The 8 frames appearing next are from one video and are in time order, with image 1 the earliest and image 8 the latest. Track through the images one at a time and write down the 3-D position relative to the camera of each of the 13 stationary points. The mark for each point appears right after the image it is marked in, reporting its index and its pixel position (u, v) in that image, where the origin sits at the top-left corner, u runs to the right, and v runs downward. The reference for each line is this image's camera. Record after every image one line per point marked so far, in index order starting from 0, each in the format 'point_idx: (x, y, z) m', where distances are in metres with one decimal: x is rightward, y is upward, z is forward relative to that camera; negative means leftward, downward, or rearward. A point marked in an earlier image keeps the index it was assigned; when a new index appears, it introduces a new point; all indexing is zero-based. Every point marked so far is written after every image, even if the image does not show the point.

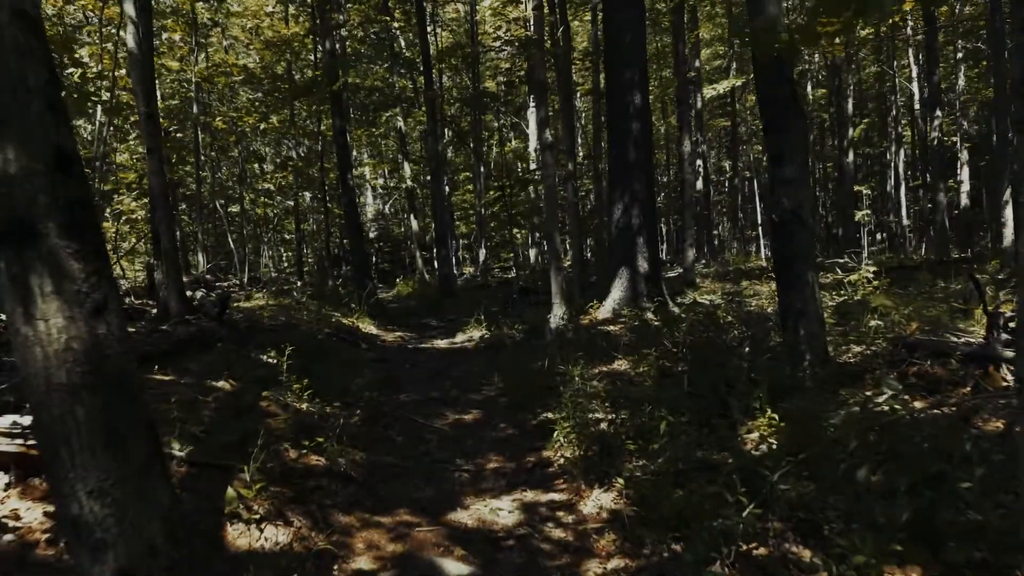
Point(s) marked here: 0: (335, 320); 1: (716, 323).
0: (-2.6, -0.5, +11.9) m
1: (+2.3, -0.4, +9.2) m
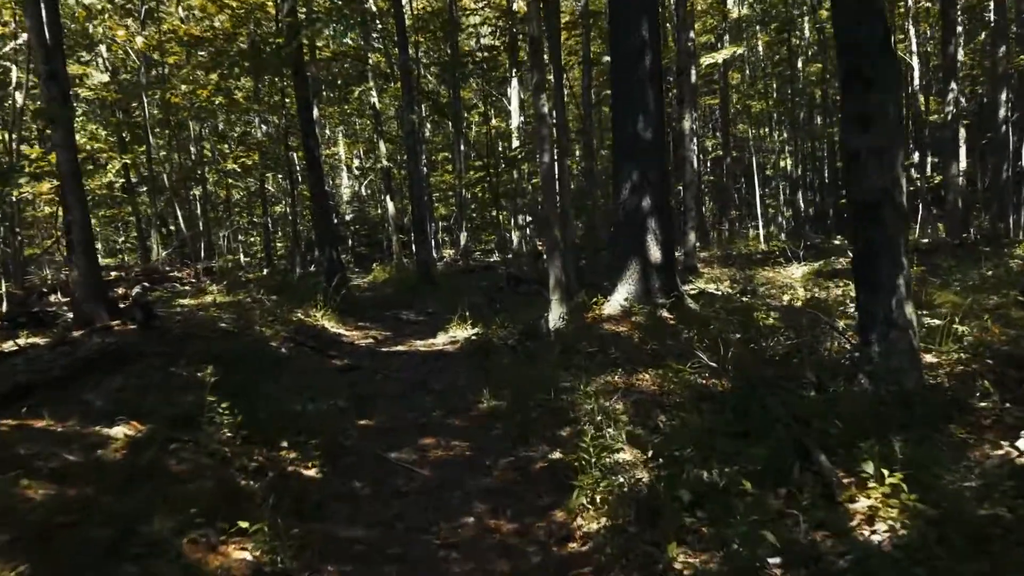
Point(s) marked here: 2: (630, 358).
0: (-2.8, -0.4, +10.3) m
1: (+2.3, -0.4, +7.6) m
2: (+1.1, -0.7, +7.5) m
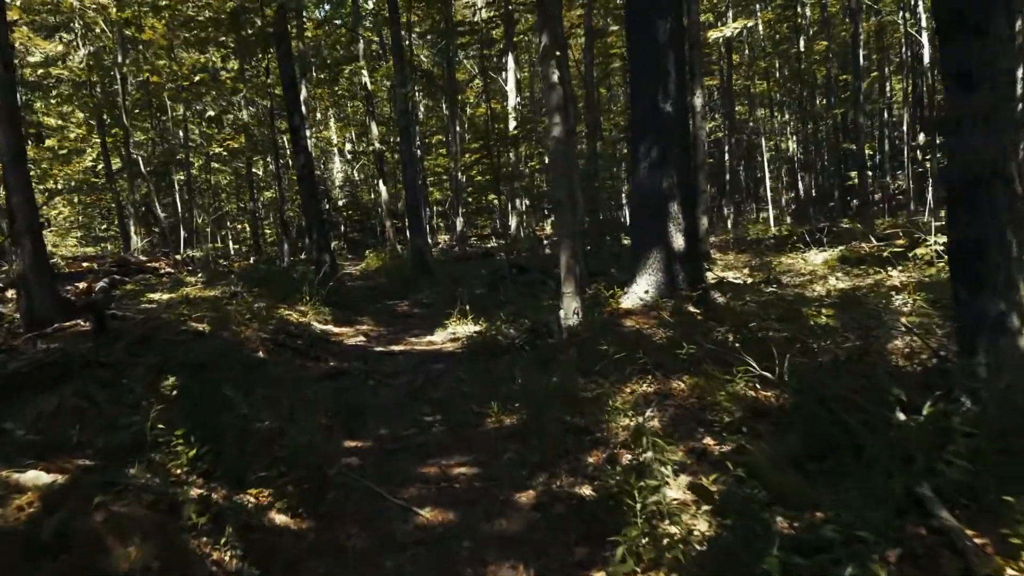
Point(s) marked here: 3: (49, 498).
0: (-2.7, -0.3, +9.2) m
1: (+2.4, -0.3, +6.6) m
2: (+1.2, -0.6, +6.5) m
3: (-2.1, -0.9, +3.5) m
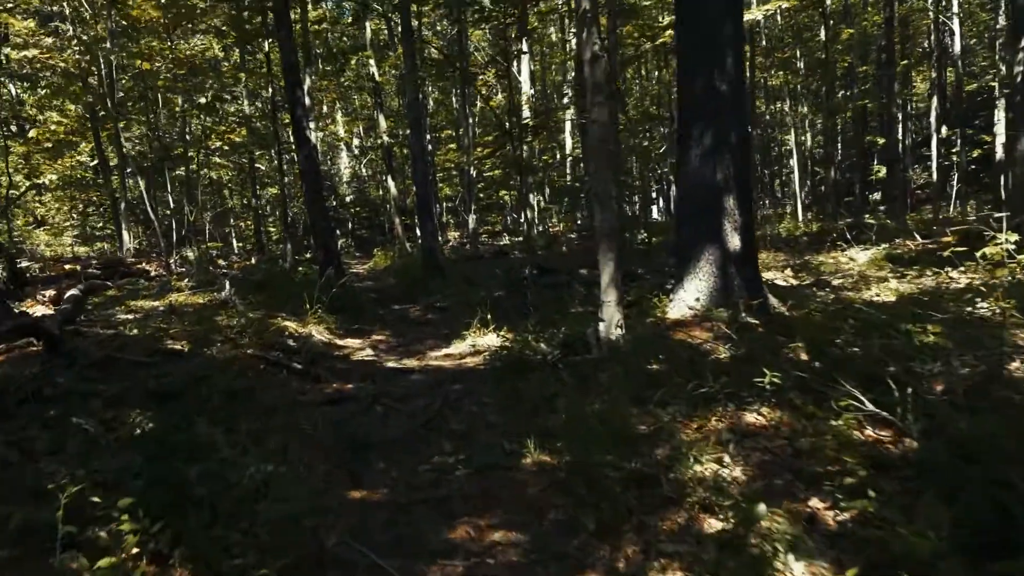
0: (-2.4, -0.4, +8.1) m
1: (+2.6, -0.4, +5.4) m
2: (+1.5, -0.7, +5.4) m
3: (-1.8, -1.0, +2.4) m
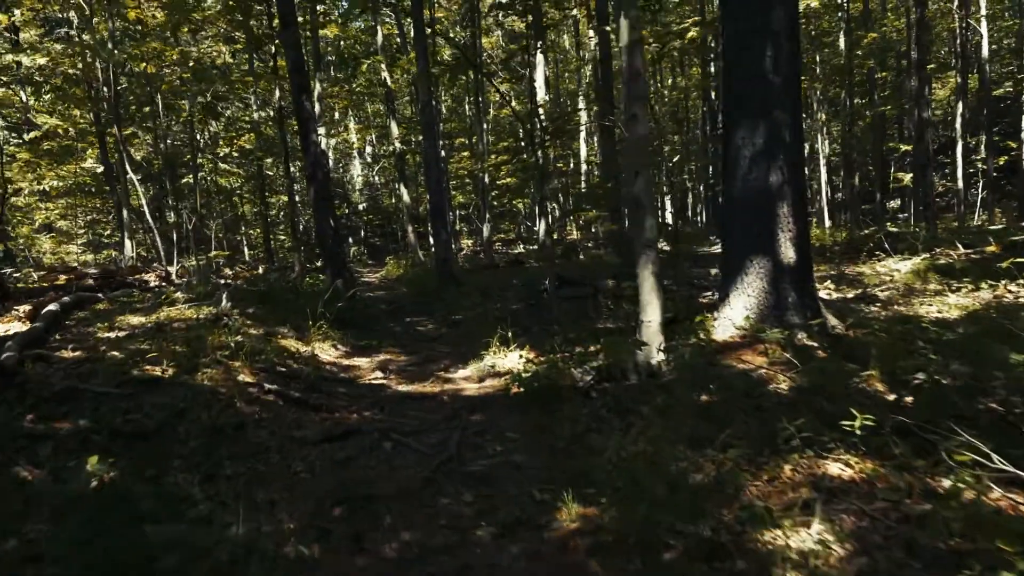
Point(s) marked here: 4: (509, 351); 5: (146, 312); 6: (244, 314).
0: (-2.2, -0.5, +7.3) m
1: (+2.8, -0.5, +4.6) m
2: (+1.7, -0.8, +4.5) m
3: (-1.7, -1.1, +1.6) m
4: (0.0, -0.6, +8.1) m
5: (-3.9, -0.3, +8.6) m
6: (-2.9, -0.3, +8.7) m
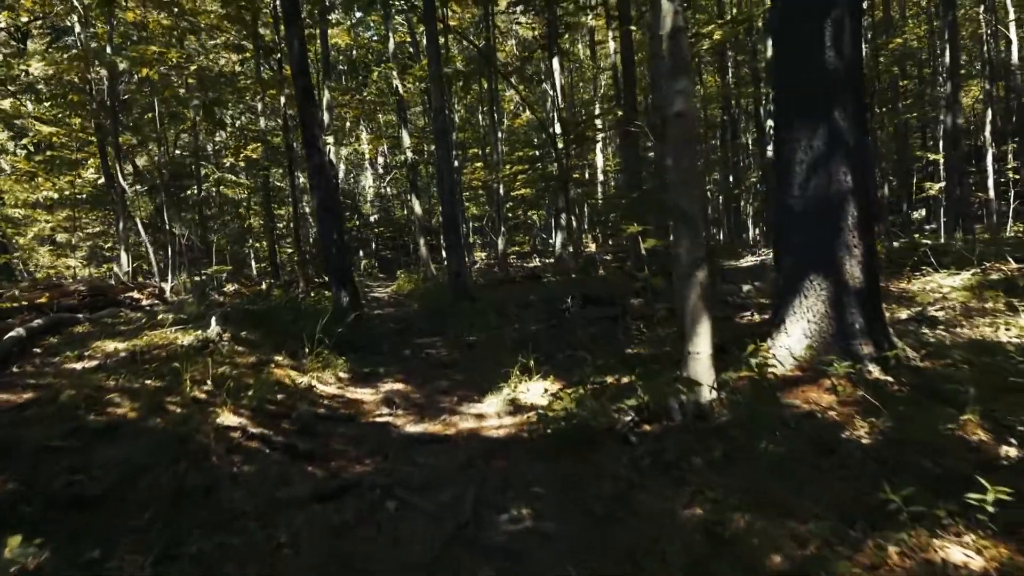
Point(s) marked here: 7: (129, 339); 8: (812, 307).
0: (-2.0, -0.7, +6.5) m
1: (+3.0, -0.7, +3.6) m
2: (+1.8, -1.0, +3.6) m
3: (-1.6, -1.2, +0.7) m
4: (+0.2, -0.8, +7.2) m
5: (-3.7, -0.5, +7.8) m
6: (-2.7, -0.5, +7.8) m
7: (-3.6, -0.5, +7.6) m
8: (+2.3, -0.2, +6.1) m
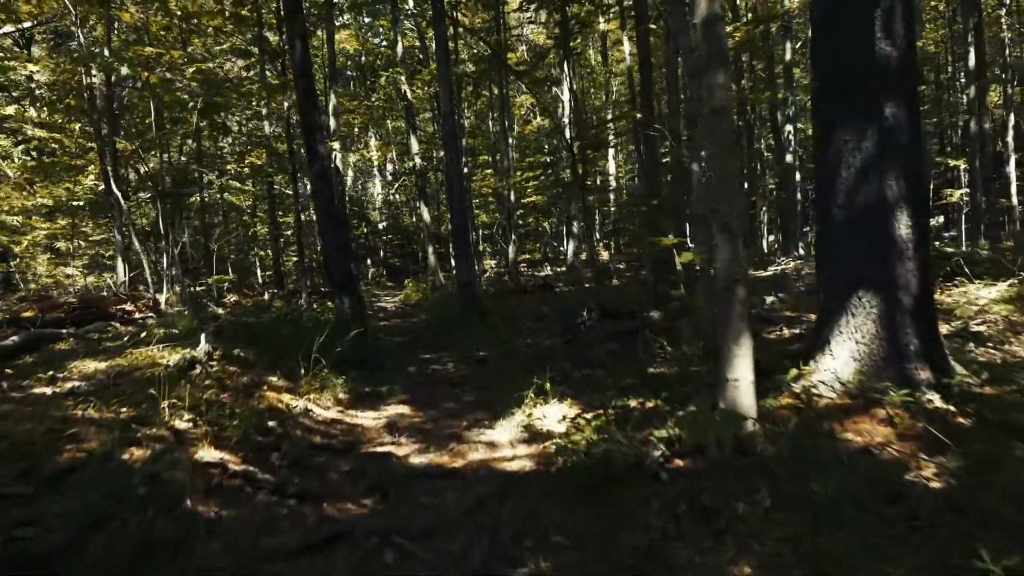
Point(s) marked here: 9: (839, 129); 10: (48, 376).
0: (-1.9, -0.8, +5.9) m
1: (+3.0, -0.8, +3.0) m
2: (+1.9, -1.0, +3.0) m
3: (-1.6, -1.3, +0.2) m
4: (+0.3, -1.0, +6.6) m
5: (-3.6, -0.6, +7.2) m
6: (-2.6, -0.6, +7.2) m
7: (-3.5, -0.6, +7.0) m
8: (+2.4, -0.3, +5.4) m
9: (+2.3, +1.1, +5.7) m
10: (-3.5, -0.6, +6.1) m
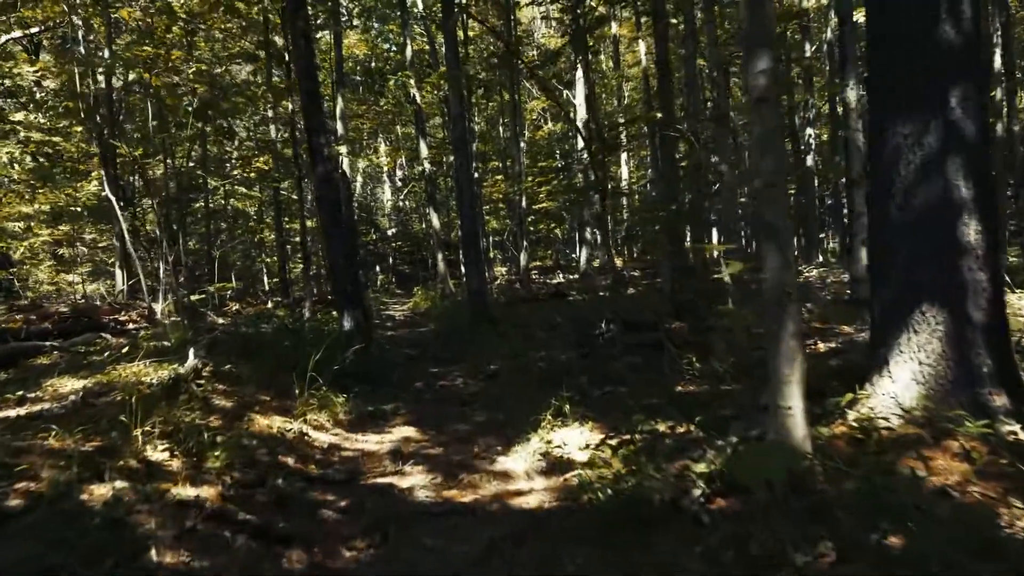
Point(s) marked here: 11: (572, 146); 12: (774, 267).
0: (-1.8, -0.9, +5.3) m
1: (+3.1, -0.8, +2.3) m
2: (+1.9, -1.1, +2.3) m
3: (-1.5, -1.3, -0.4) m
4: (+0.4, -1.1, +6.0) m
5: (-3.5, -0.7, +6.6) m
6: (-2.4, -0.7, +6.7) m
7: (-3.4, -0.7, +6.5) m
8: (+2.5, -0.3, +4.8) m
9: (+2.4, +1.0, +5.0) m
10: (-3.4, -0.7, +5.5) m
11: (+1.4, +3.3, +18.4) m
12: (+1.4, +0.1, +4.2) m
